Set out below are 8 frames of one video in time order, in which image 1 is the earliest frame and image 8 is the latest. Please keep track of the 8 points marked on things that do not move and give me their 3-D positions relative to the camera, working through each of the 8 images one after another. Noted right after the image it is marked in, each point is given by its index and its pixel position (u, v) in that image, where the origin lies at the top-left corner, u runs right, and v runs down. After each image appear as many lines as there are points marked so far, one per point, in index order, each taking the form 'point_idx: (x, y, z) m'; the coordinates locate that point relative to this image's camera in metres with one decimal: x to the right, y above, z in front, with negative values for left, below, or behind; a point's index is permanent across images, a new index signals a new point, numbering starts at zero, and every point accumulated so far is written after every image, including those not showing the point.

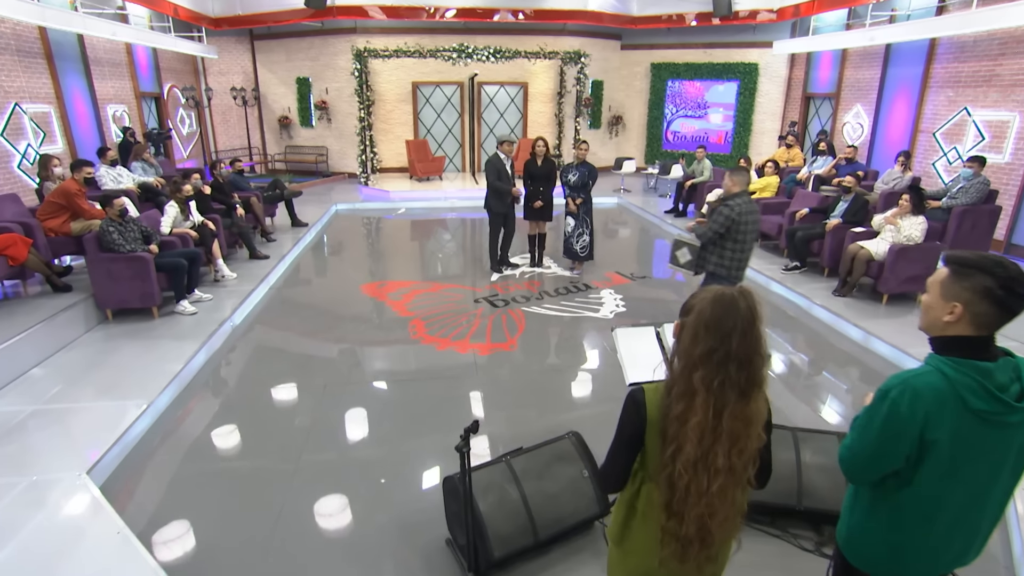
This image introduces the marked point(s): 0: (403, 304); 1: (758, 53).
0: (-0.9, -0.2, +6.3) m
1: (+3.7, +3.5, +12.0) m
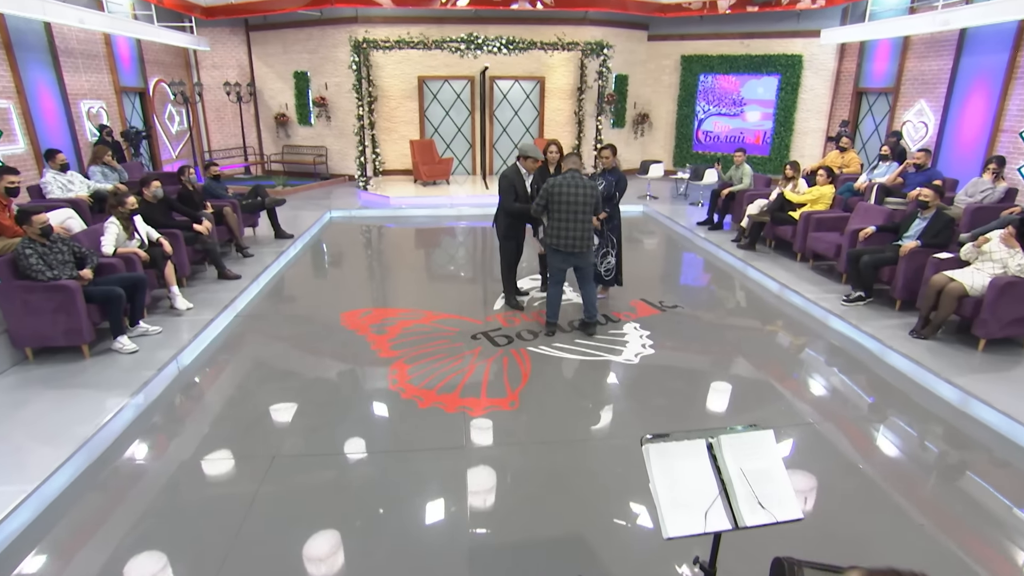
0: (-0.9, -0.4, +5.5) m
1: (+4.0, +3.3, +11.0) m
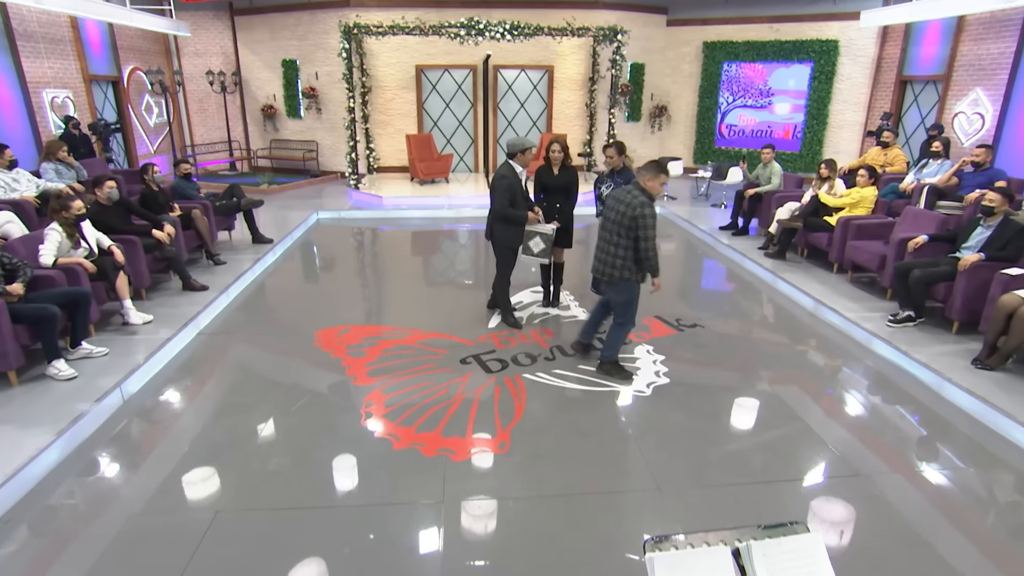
0: (-0.9, -0.5, +4.9) m
1: (+4.1, +3.3, +10.2) m
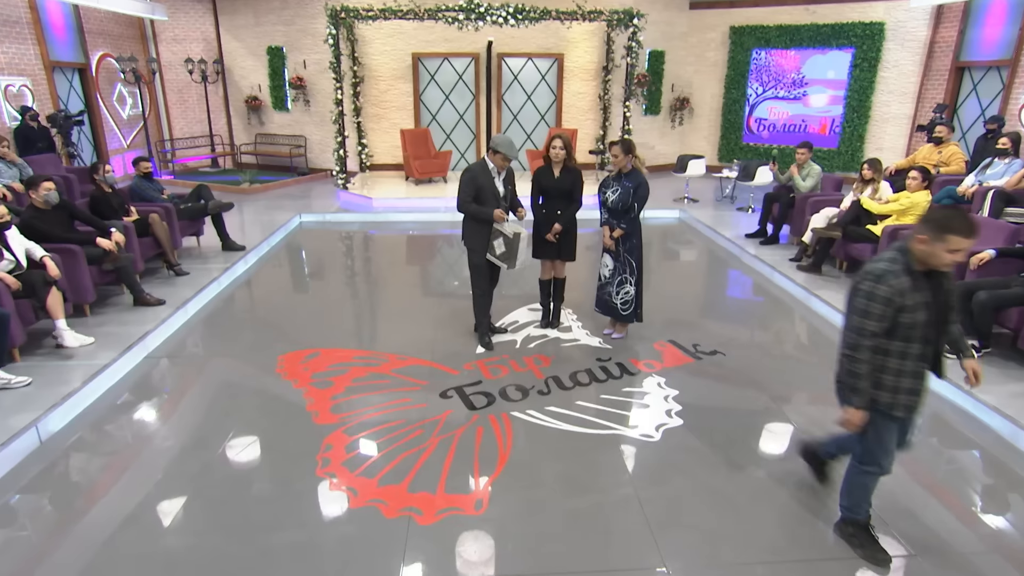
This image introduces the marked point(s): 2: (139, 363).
0: (-0.9, -0.6, +4.2) m
1: (+4.2, +3.2, +9.4) m
2: (-2.0, -0.4, +4.4) m
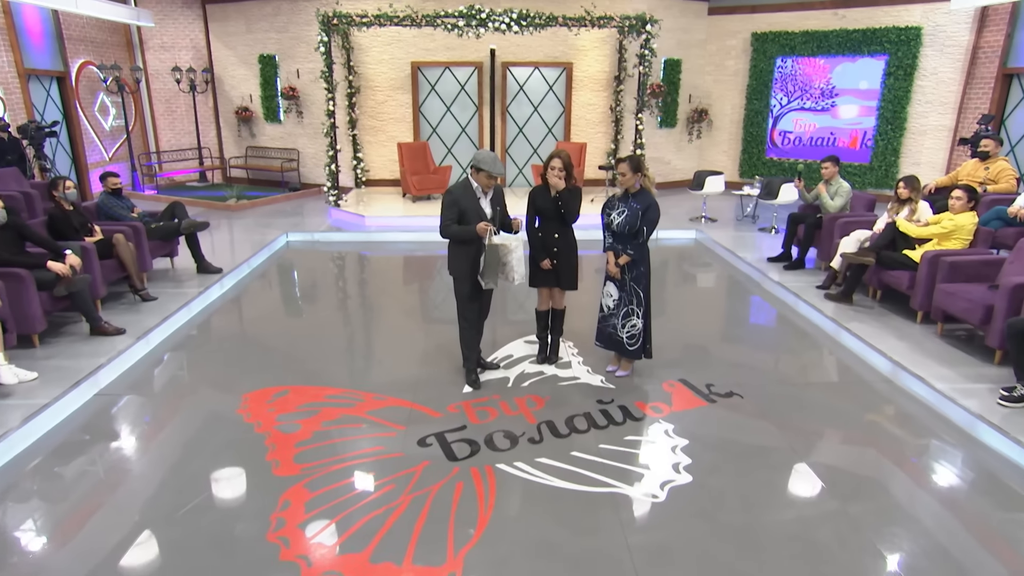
0: (-1.0, -0.7, +3.8) m
1: (+4.3, +2.9, +8.9) m
2: (-2.0, -0.6, +4.0) m
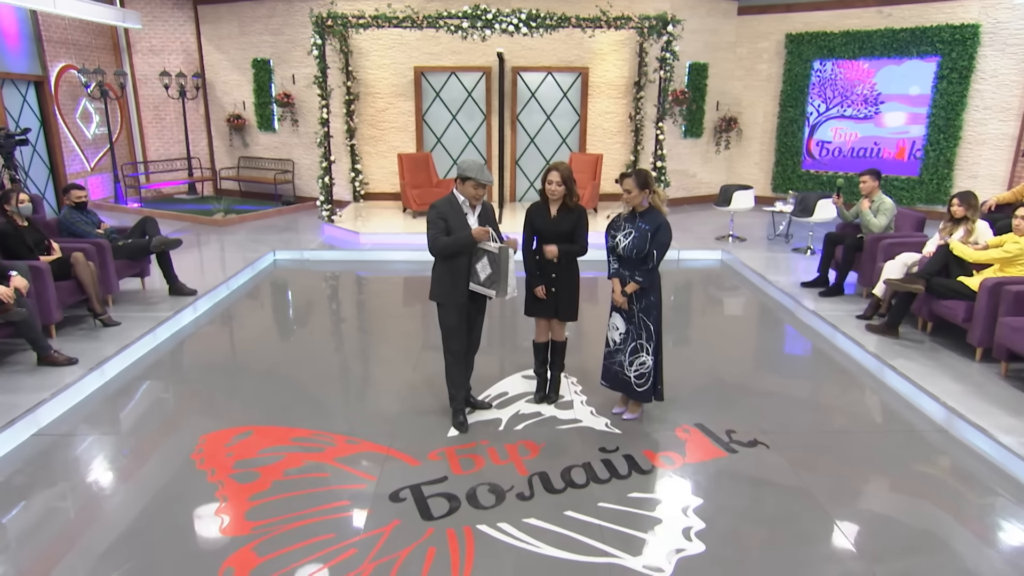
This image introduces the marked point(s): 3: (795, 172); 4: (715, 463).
0: (-1.1, -0.8, +3.3) m
1: (+4.5, +2.7, +8.2) m
2: (-2.1, -0.7, +3.6) m
3: (+3.4, +1.4, +9.8) m
4: (+0.9, -0.8, +3.7) m
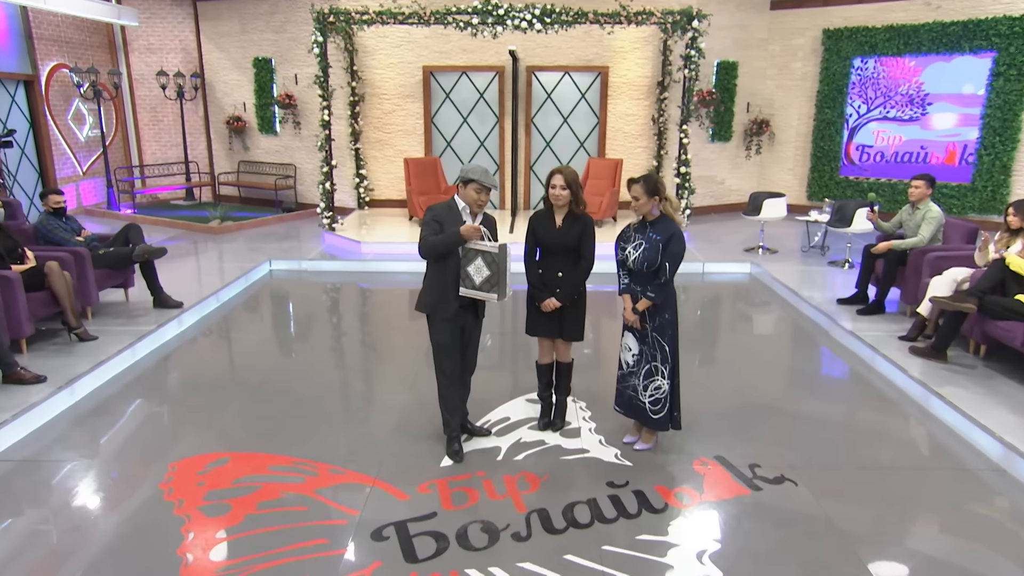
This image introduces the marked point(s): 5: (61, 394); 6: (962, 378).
0: (-1.1, -0.9, +2.9) m
1: (+4.7, +2.5, +7.7) m
2: (-2.1, -0.7, +3.3) m
3: (+3.6, +1.2, +9.3) m
4: (+0.9, -0.8, +3.2) m
5: (-2.1, -0.5, +3.8) m
6: (+2.3, -0.4, +4.2) m
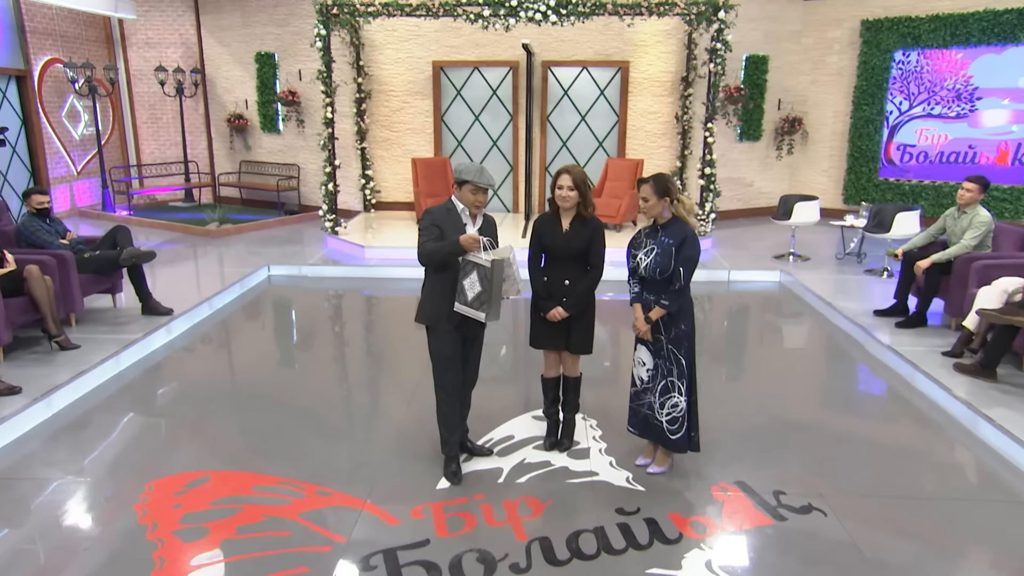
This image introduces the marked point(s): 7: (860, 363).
0: (-1.1, -0.9, +2.7) m
1: (+4.9, +2.4, +7.2) m
2: (-2.1, -0.7, +3.0) m
3: (+3.8, +1.1, +8.9) m
4: (+0.9, -0.9, +2.9) m
5: (-2.0, -0.5, +3.6) m
6: (+2.3, -0.5, +3.8) m
7: (+1.9, -0.4, +4.6) m
